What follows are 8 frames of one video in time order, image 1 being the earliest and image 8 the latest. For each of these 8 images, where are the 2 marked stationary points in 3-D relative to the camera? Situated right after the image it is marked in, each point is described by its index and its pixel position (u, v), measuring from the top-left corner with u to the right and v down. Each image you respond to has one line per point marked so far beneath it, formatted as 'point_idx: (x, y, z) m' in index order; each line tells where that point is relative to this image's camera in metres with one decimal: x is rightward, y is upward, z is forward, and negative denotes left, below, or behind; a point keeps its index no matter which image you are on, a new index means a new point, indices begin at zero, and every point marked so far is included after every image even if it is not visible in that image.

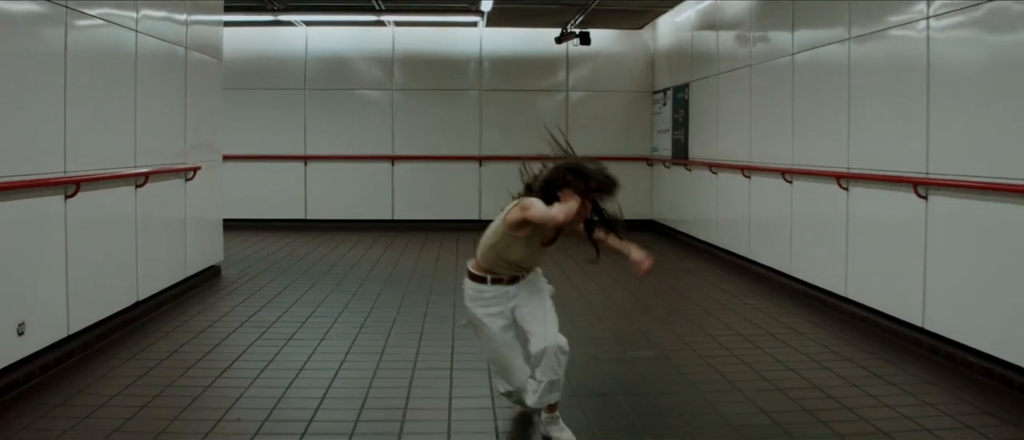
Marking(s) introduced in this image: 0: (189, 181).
0: (-2.7, +0.3, +6.6) m
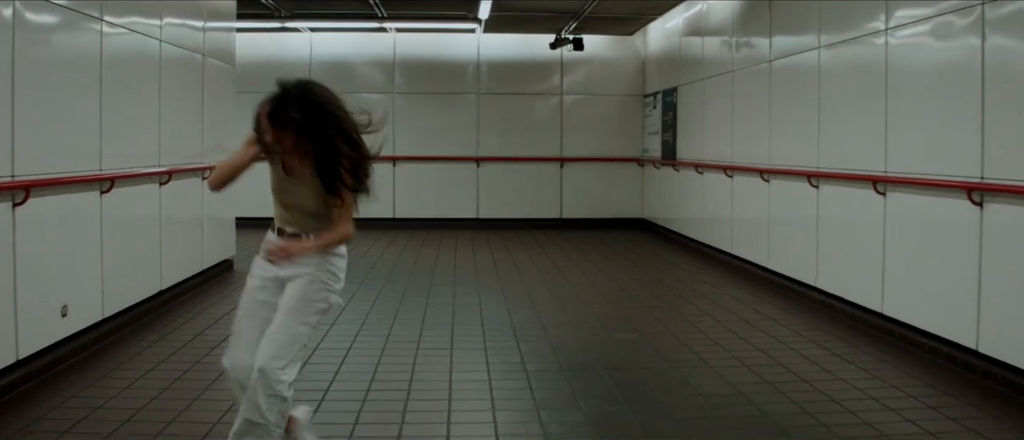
0: (-2.7, +0.4, +7.0) m
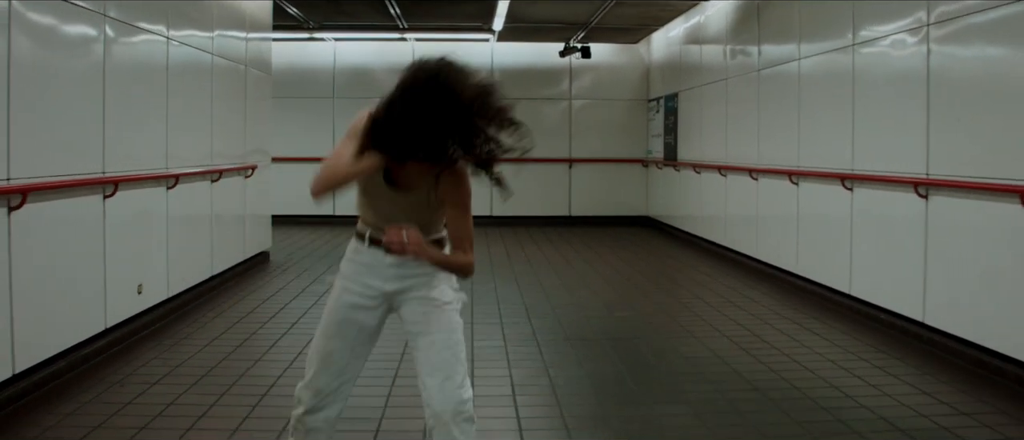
0: (-2.6, +0.4, +7.8) m
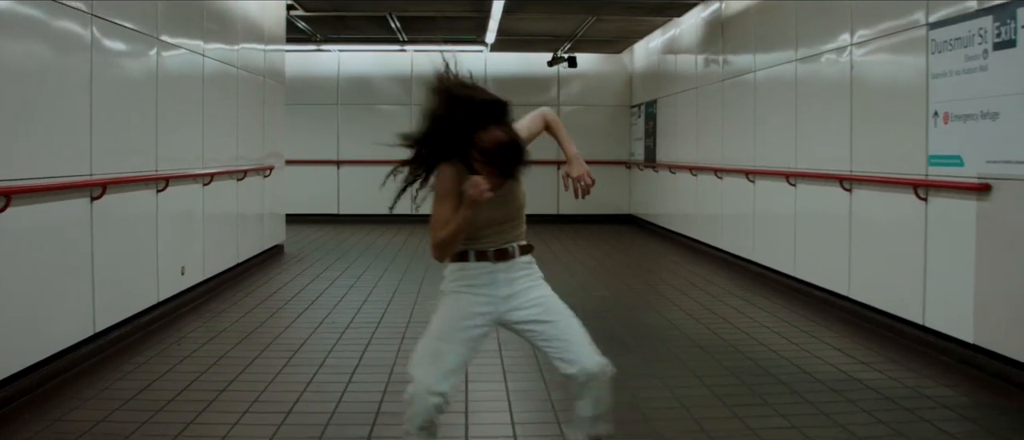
0: (-2.7, +0.4, +8.6) m
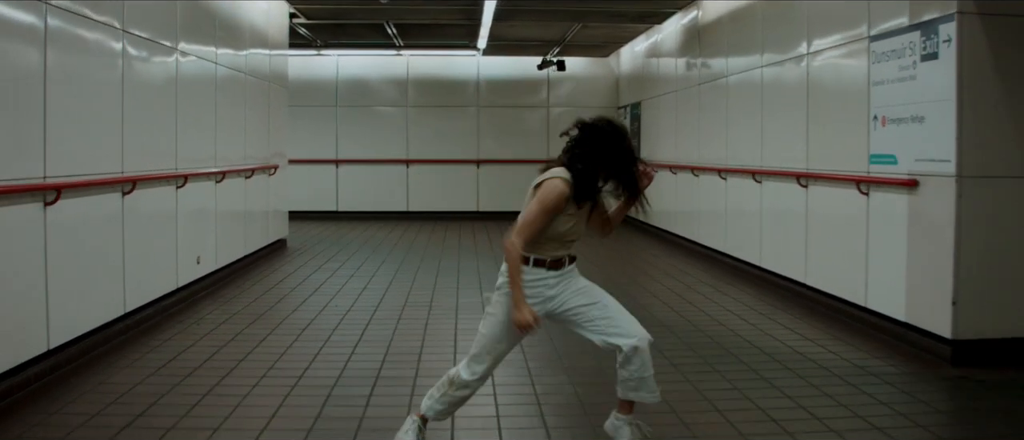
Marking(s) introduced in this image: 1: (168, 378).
0: (-2.8, +0.5, +9.1) m
1: (-1.9, -0.9, +4.4) m
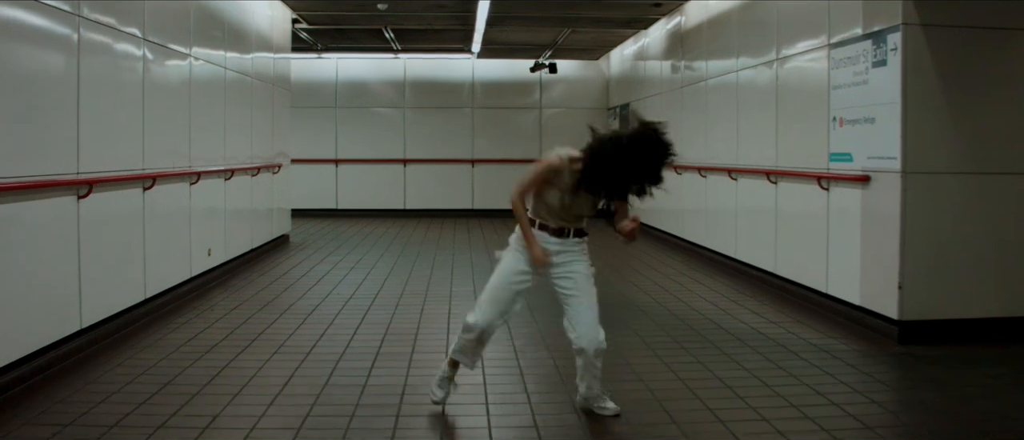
0: (-2.9, +0.5, +9.6) m
1: (-2.0, -0.8, +4.9) m
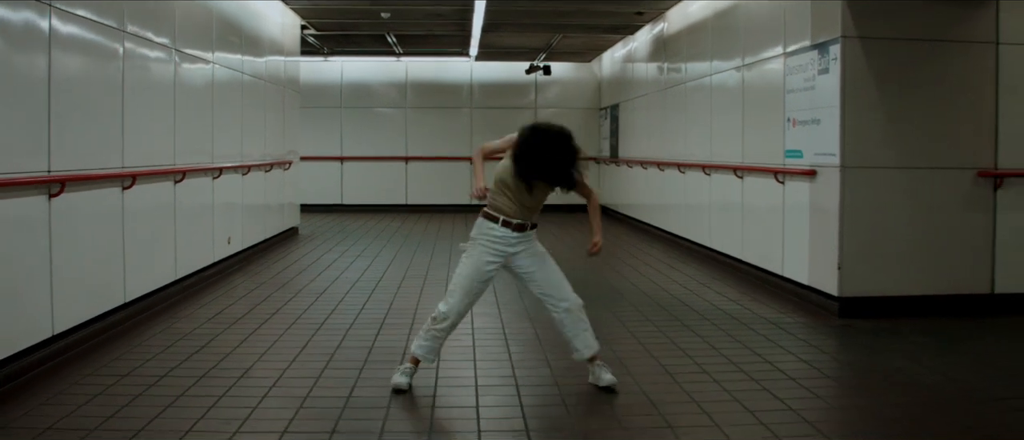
0: (-3.0, +0.6, +10.3) m
1: (-2.1, -0.8, +5.6) m
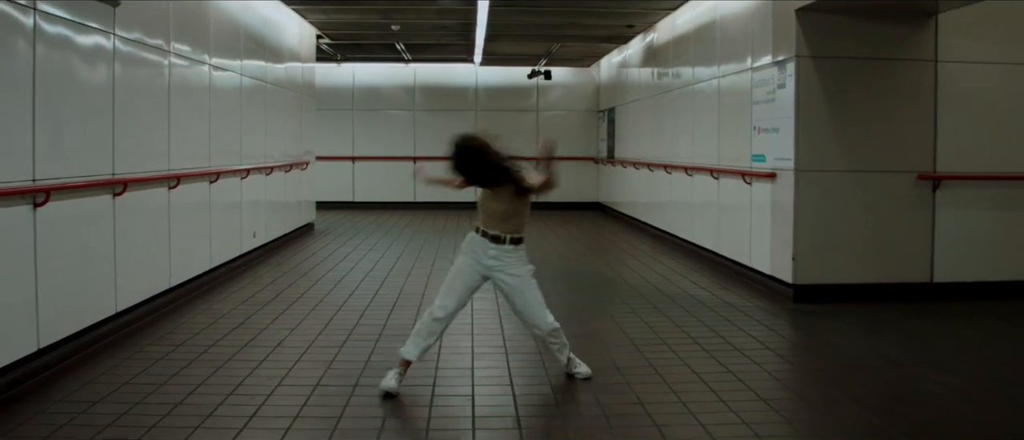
0: (-3.0, +0.7, +11.1) m
1: (-2.1, -0.7, +6.4) m
